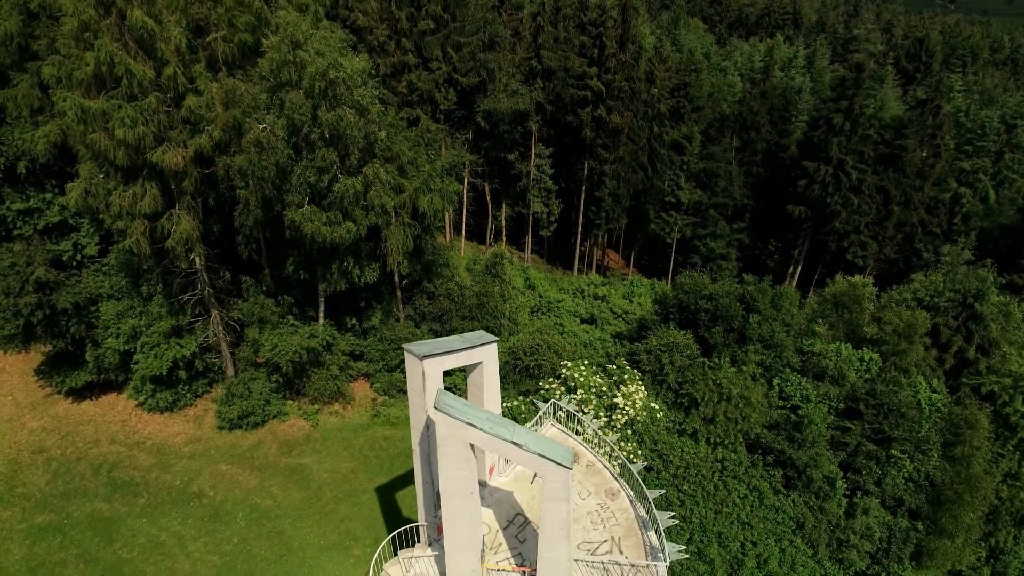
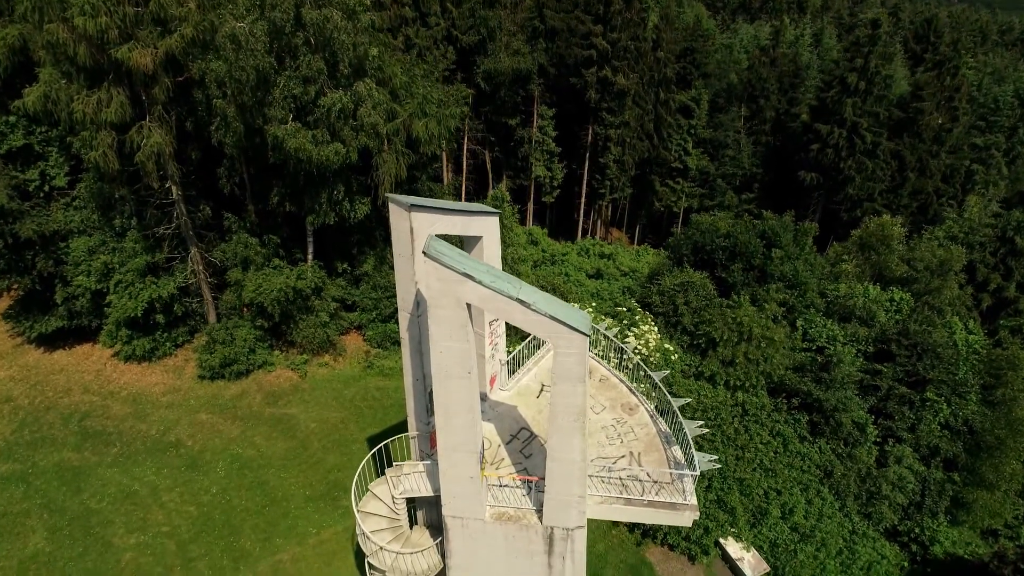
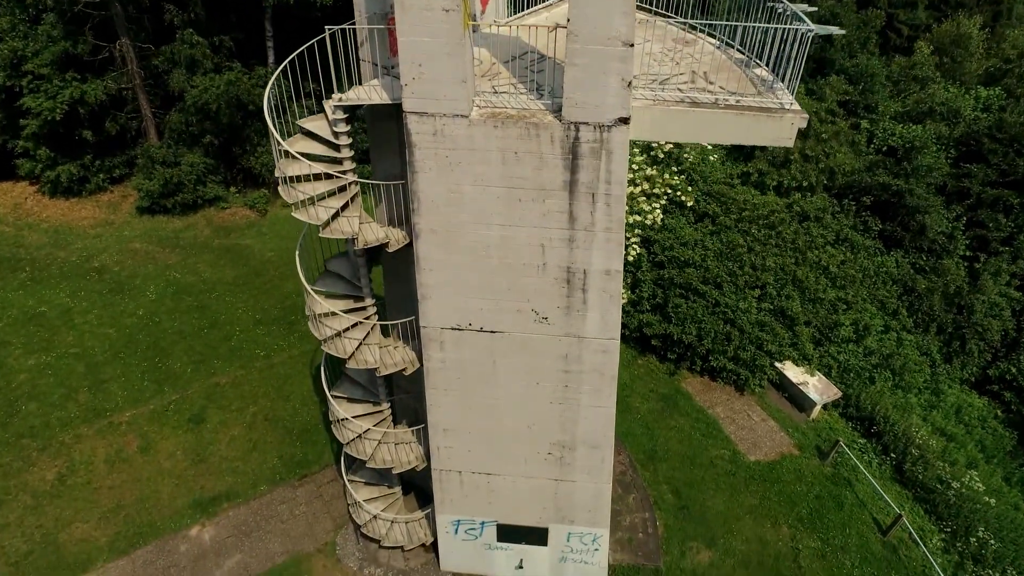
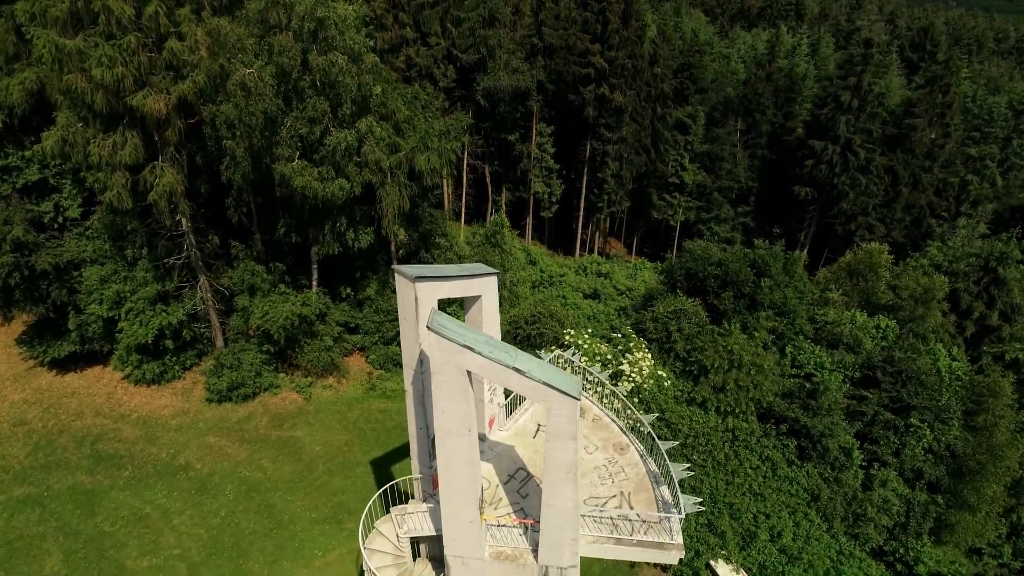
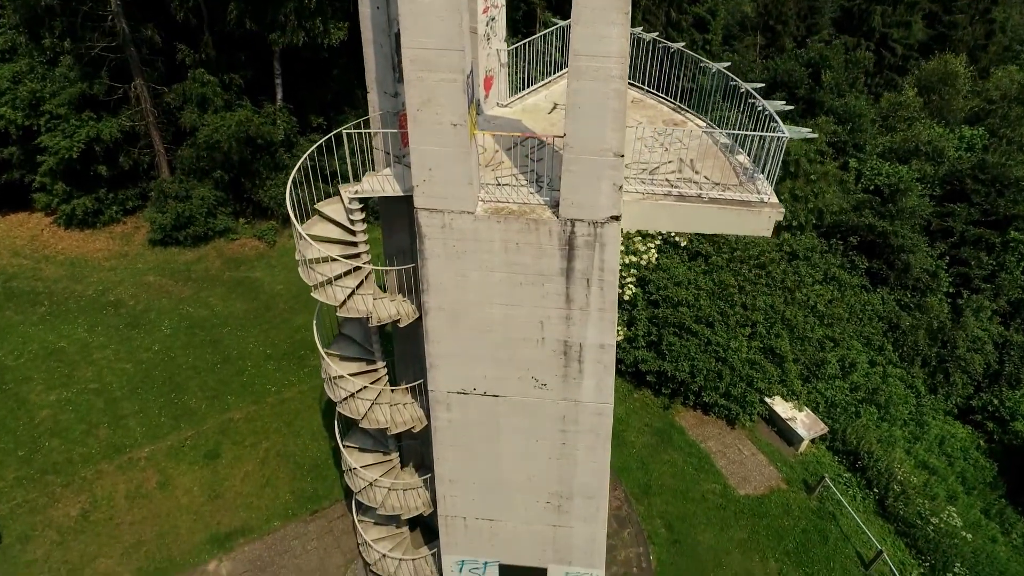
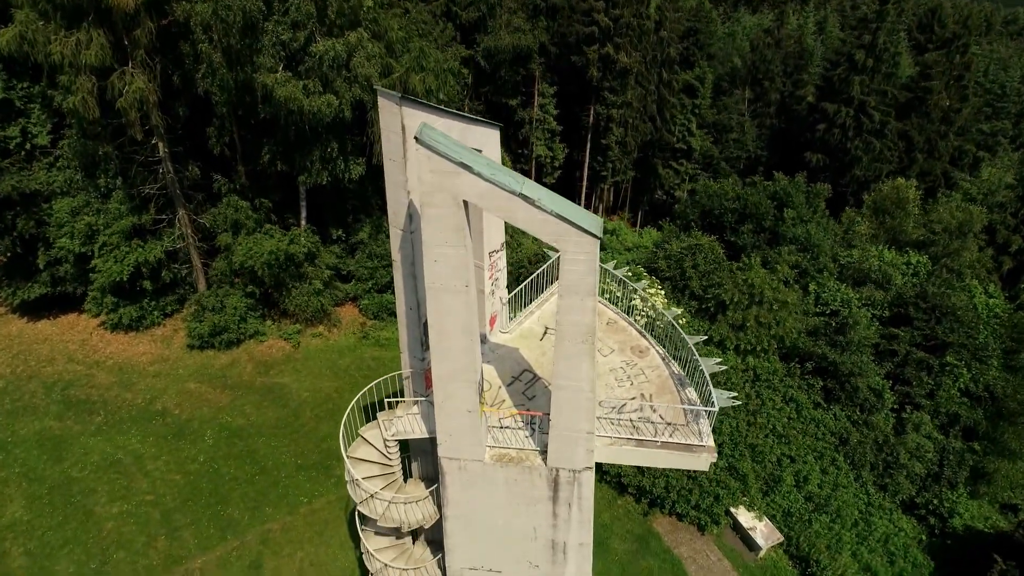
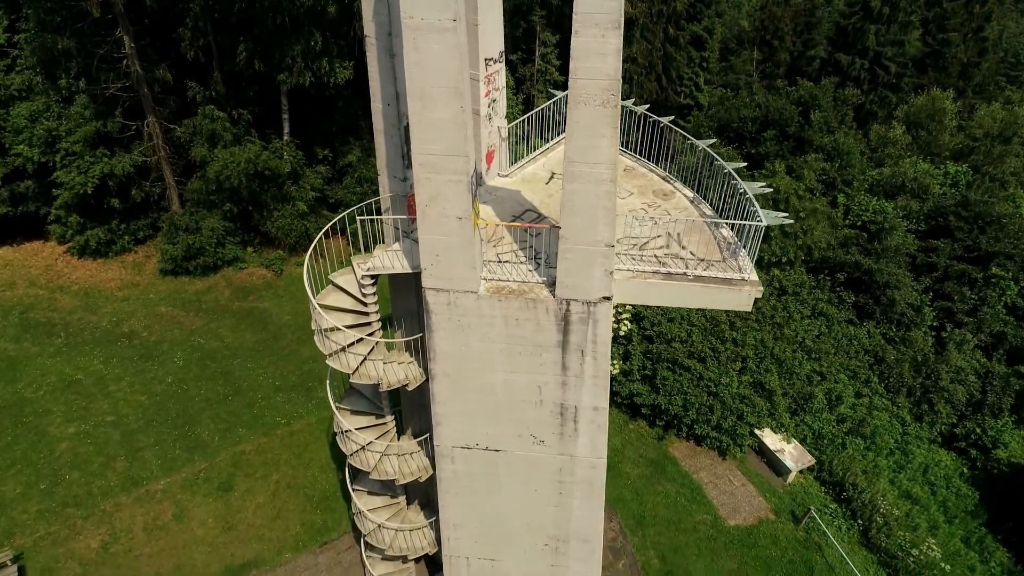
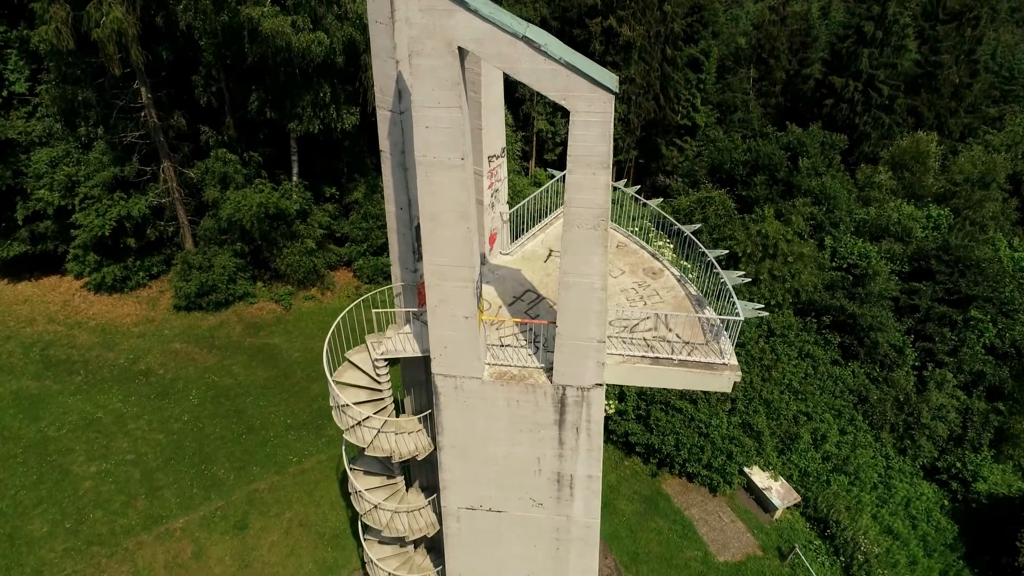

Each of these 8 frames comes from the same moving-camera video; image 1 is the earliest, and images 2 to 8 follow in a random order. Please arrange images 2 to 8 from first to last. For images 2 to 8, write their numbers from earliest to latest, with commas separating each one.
4, 2, 6, 8, 7, 5, 3
